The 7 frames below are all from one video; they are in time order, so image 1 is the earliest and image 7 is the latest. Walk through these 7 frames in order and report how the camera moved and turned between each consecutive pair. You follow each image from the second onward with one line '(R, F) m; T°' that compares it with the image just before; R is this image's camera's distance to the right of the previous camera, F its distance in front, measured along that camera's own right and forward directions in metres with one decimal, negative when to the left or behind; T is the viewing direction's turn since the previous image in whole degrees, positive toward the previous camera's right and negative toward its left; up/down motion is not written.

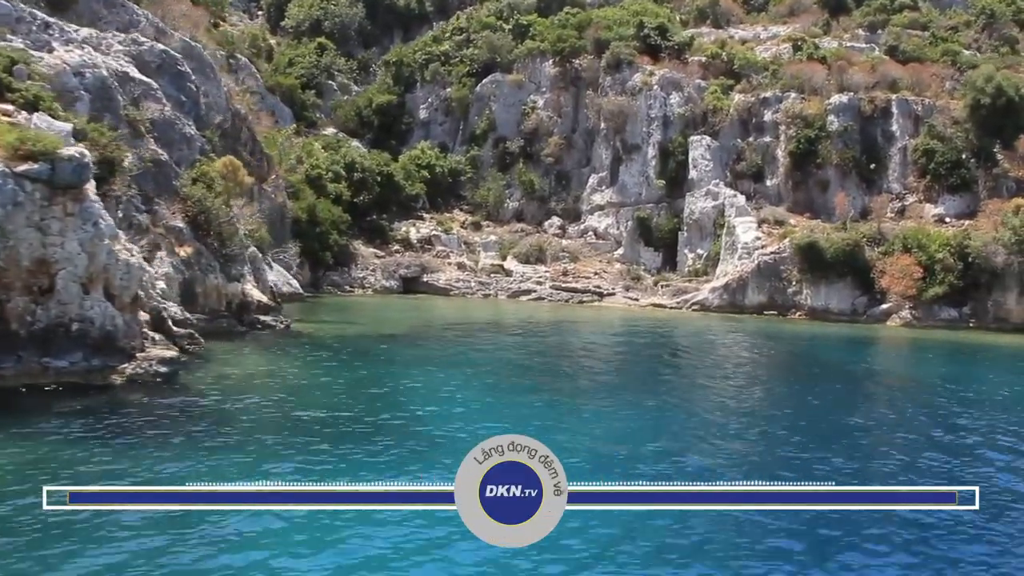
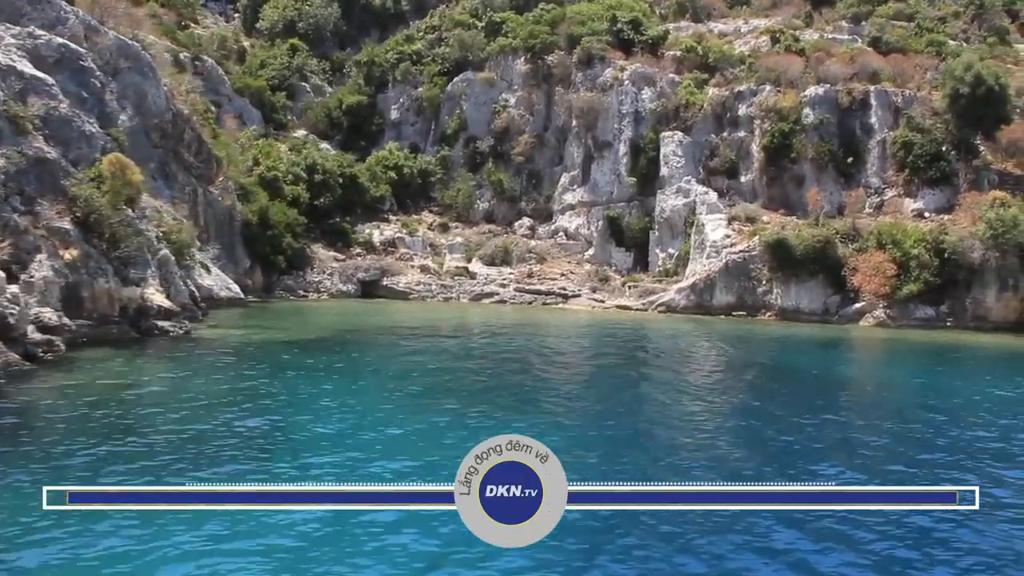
(+2.4, +1.3) m; -1°
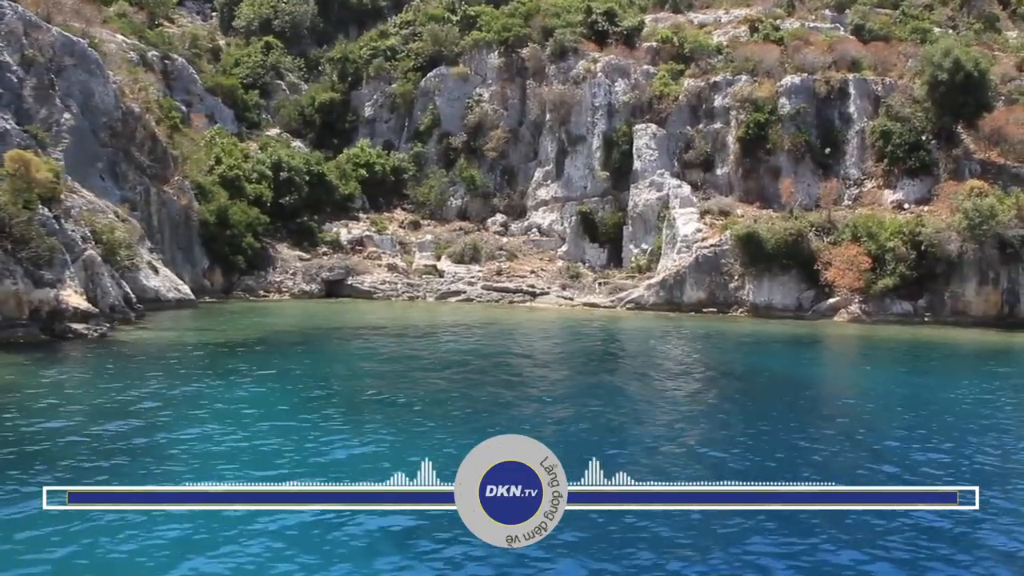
(+1.8, +1.0) m; -1°
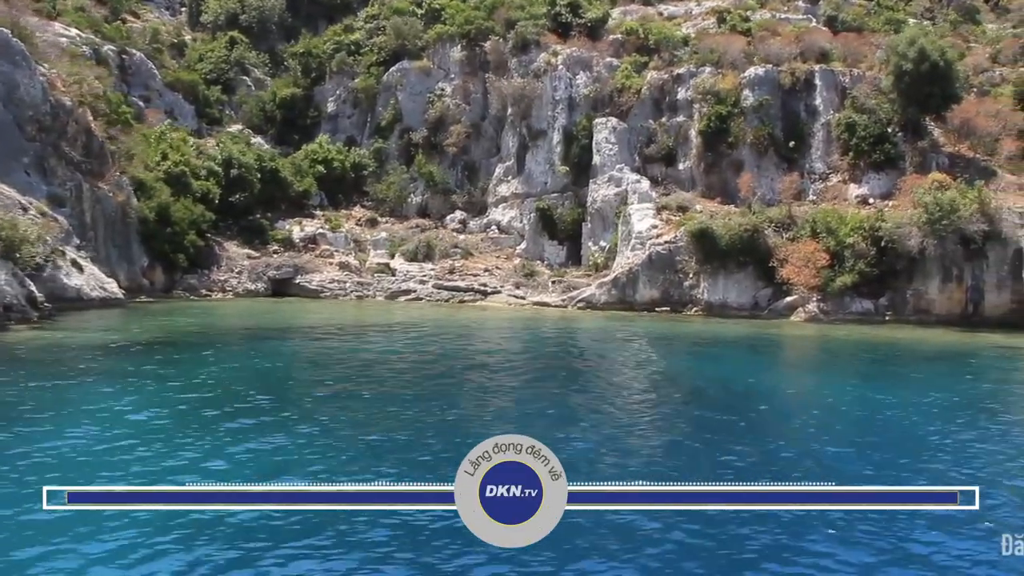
(+2.4, +1.1) m; -1°
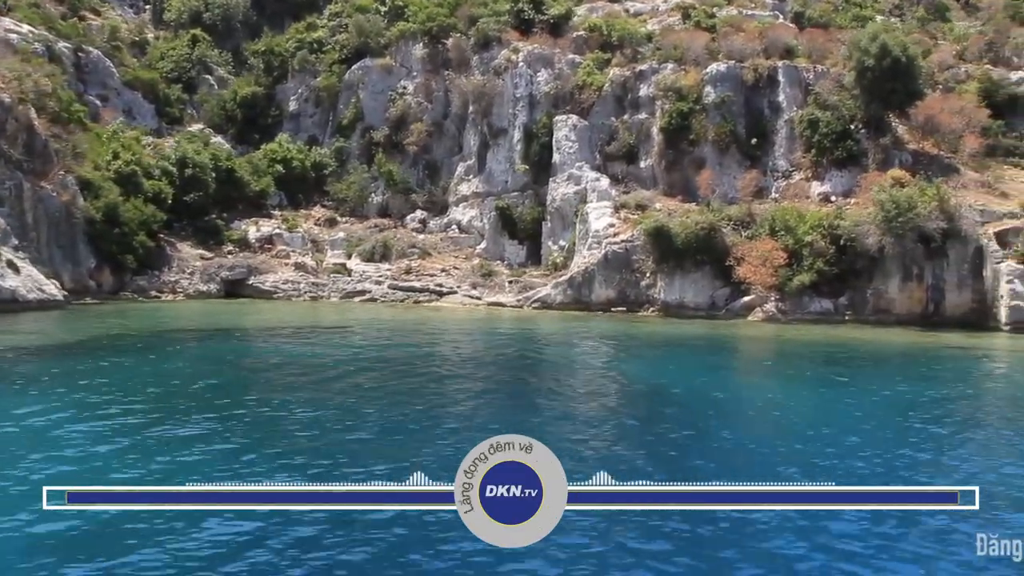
(+1.4, +0.7) m; 0°
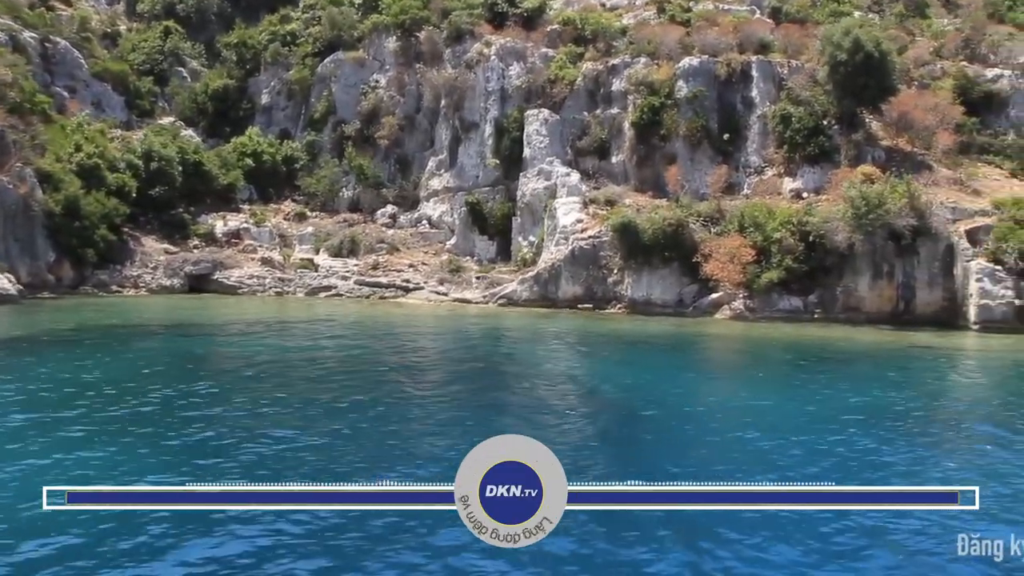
(+1.0, +0.5) m; 0°
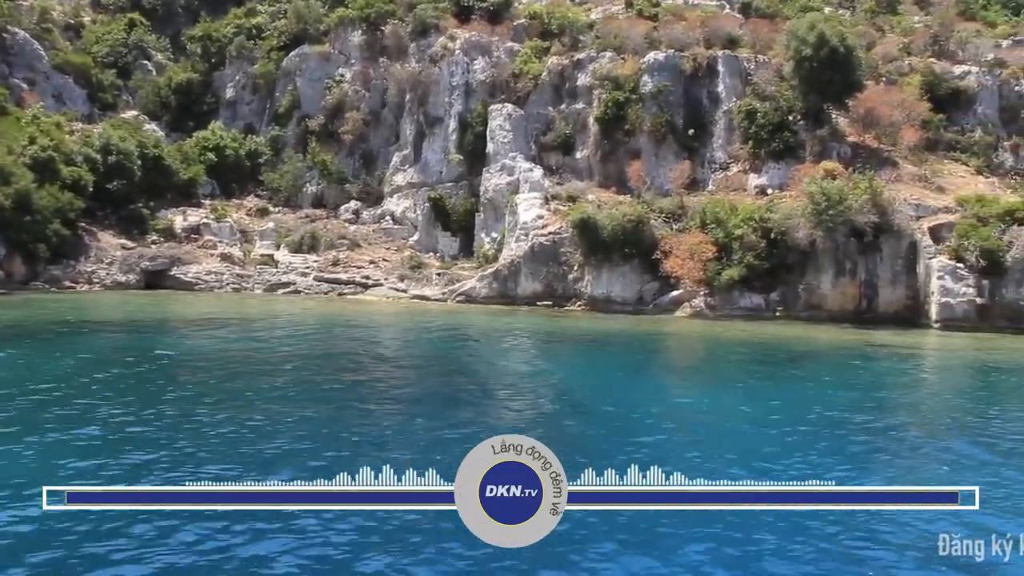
(+1.1, +0.5) m; +1°
